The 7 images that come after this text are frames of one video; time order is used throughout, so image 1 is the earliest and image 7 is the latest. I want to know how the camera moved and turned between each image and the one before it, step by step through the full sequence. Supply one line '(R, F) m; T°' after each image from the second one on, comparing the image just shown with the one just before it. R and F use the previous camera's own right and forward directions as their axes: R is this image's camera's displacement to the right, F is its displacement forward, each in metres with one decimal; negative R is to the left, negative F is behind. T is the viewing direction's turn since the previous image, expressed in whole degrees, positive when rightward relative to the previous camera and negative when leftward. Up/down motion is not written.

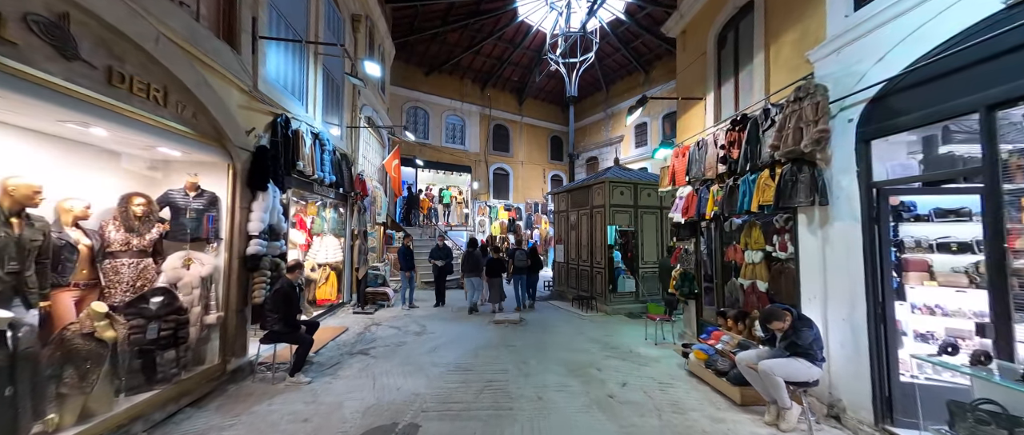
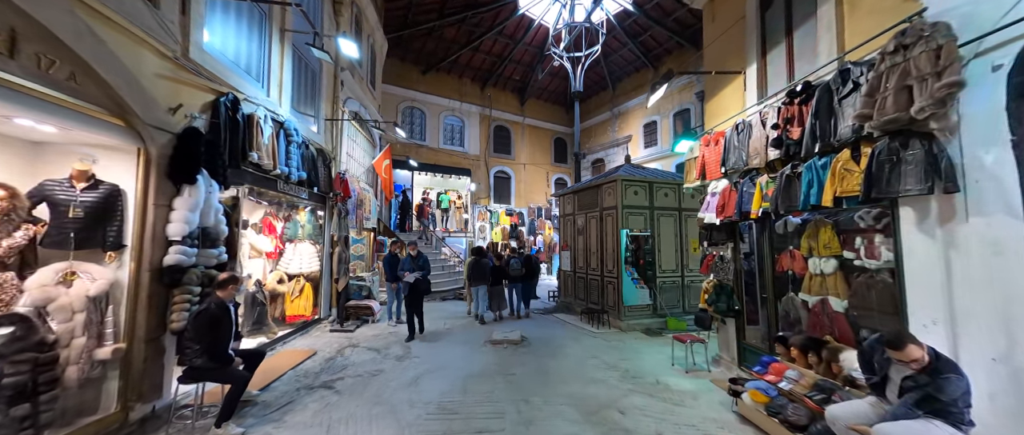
(+0.1, +0.9) m; -1°
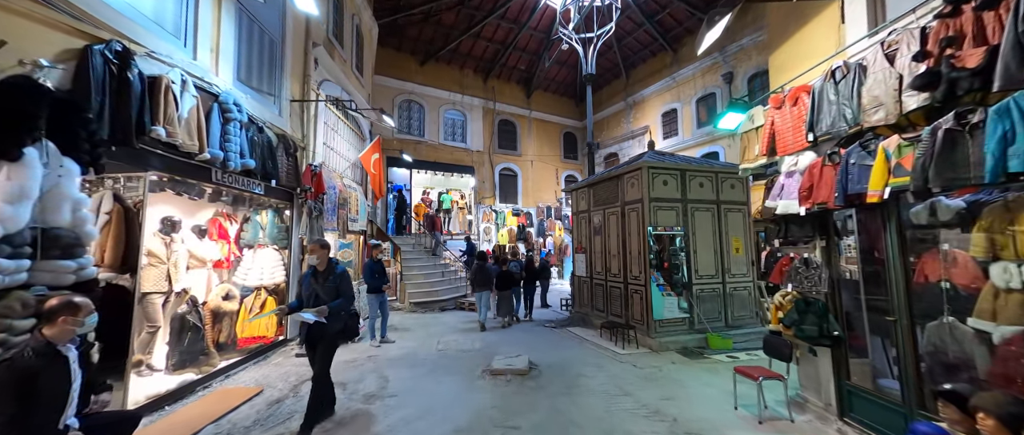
(+0.1, +1.2) m; -1°
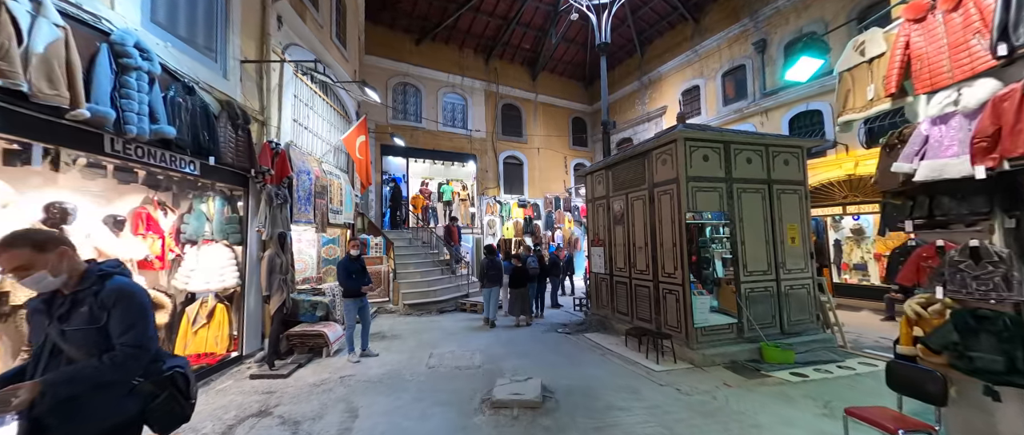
(0.0, +1.1) m; -1°
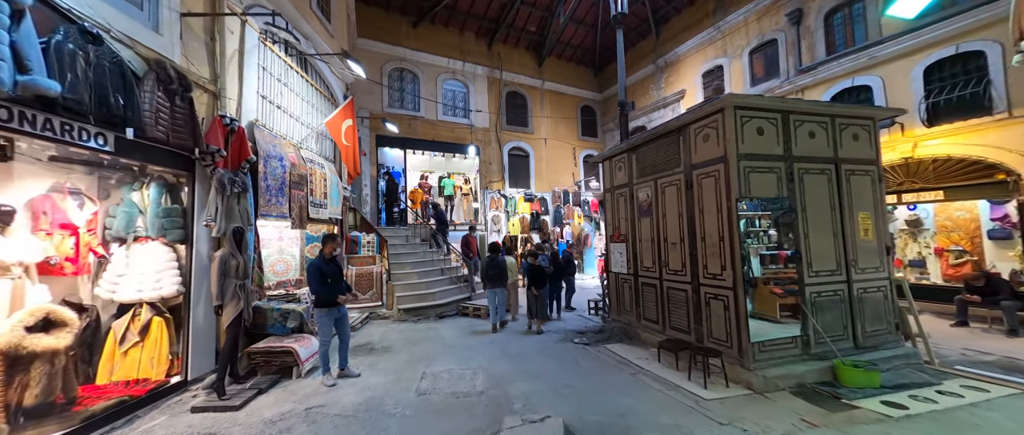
(0.0, +0.9) m; -1°
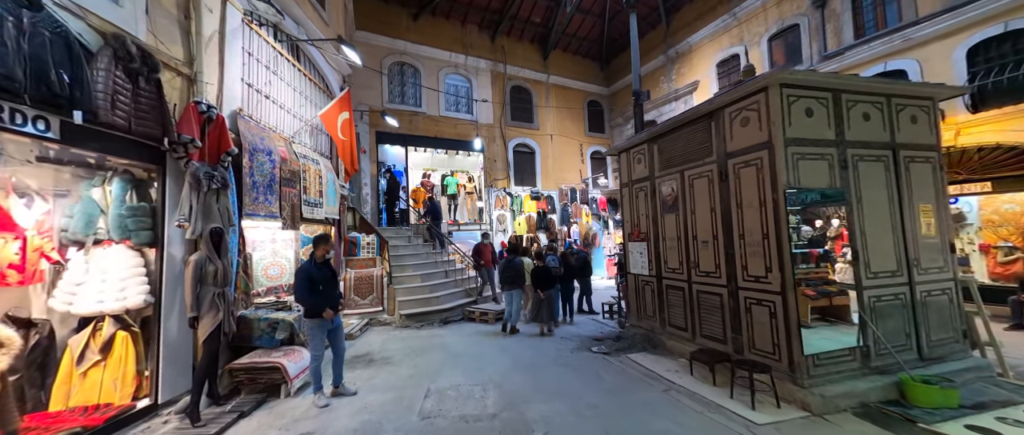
(-0.1, +0.5) m; 0°
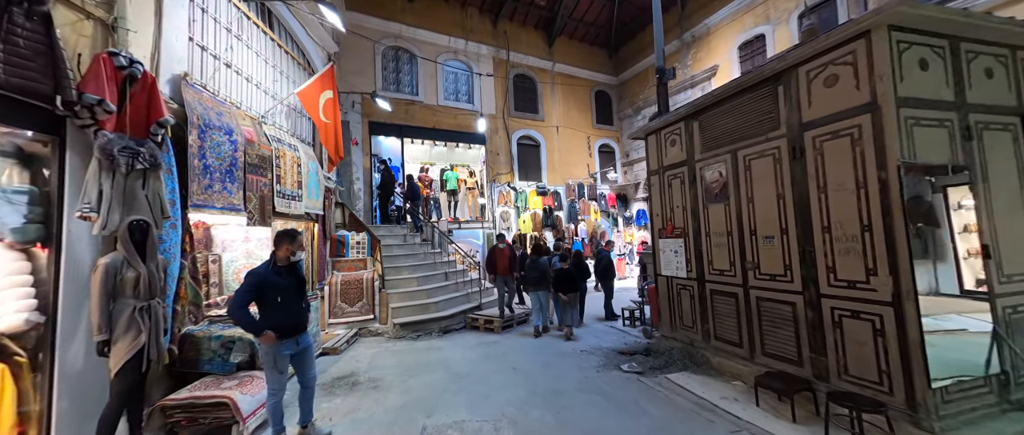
(-0.2, +0.9) m; 0°
